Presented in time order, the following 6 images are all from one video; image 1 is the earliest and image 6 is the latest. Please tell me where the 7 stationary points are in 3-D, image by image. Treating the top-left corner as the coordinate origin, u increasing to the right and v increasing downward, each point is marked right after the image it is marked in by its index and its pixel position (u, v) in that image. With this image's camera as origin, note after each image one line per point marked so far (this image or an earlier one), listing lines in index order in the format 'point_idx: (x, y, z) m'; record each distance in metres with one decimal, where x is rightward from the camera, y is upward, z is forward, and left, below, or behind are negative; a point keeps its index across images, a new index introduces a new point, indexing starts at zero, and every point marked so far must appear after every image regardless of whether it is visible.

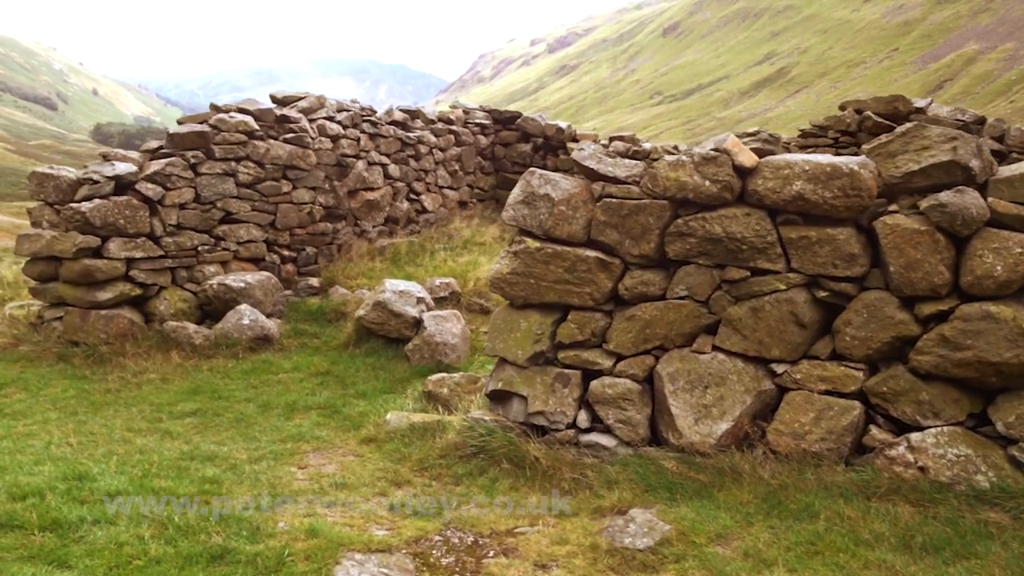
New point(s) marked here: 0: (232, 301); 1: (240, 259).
0: (-3.0, -0.1, +8.6) m
1: (-3.1, +0.3, +9.3) m
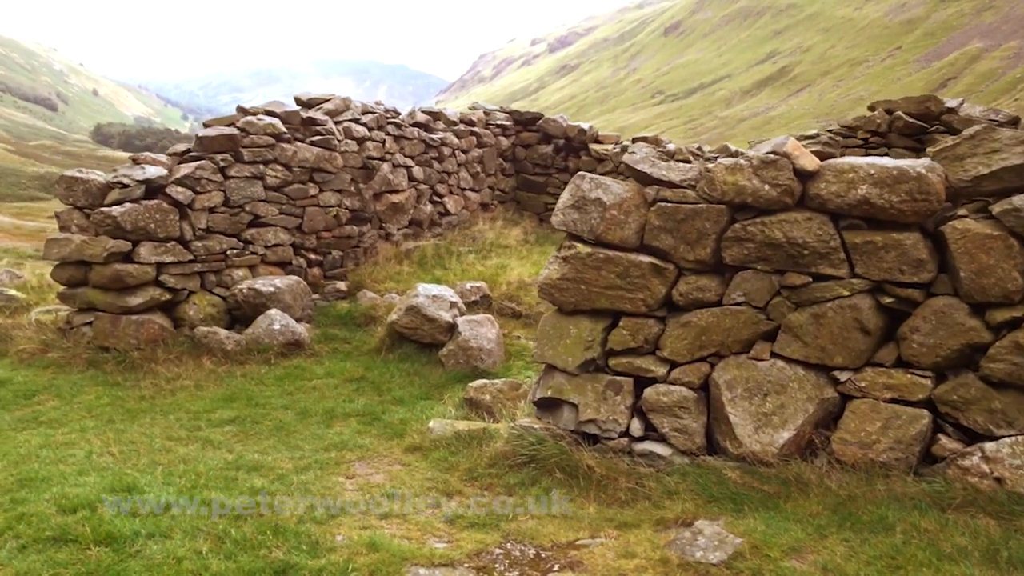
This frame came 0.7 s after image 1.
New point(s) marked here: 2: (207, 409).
0: (-2.6, -0.2, +8.5) m
1: (-2.8, +0.3, +9.2) m
2: (-2.5, -1.0, +6.7) m
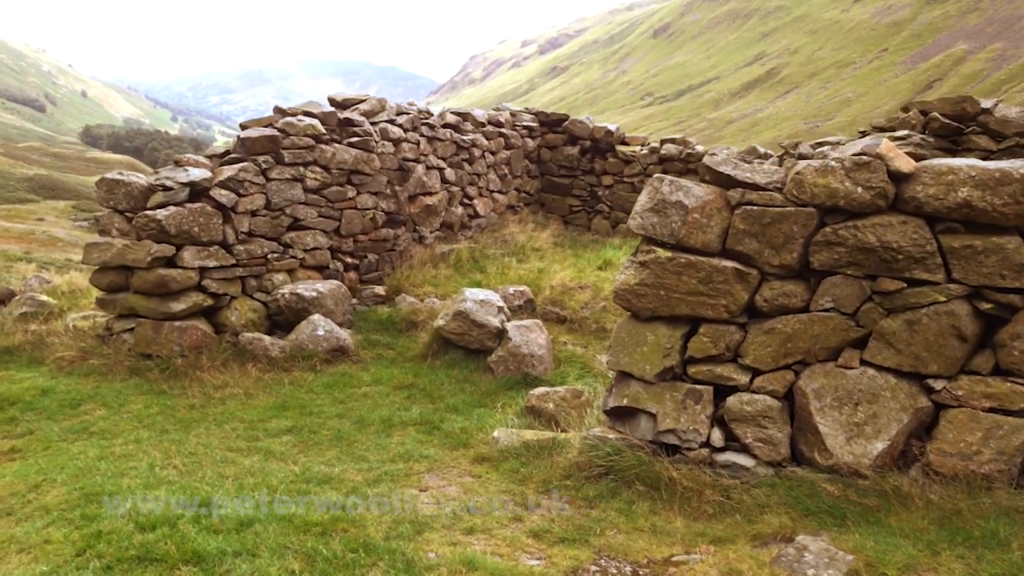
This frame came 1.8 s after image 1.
0: (-2.1, -0.2, +8.3) m
1: (-2.3, +0.2, +9.0) m
2: (-2.0, -1.1, +6.5) m
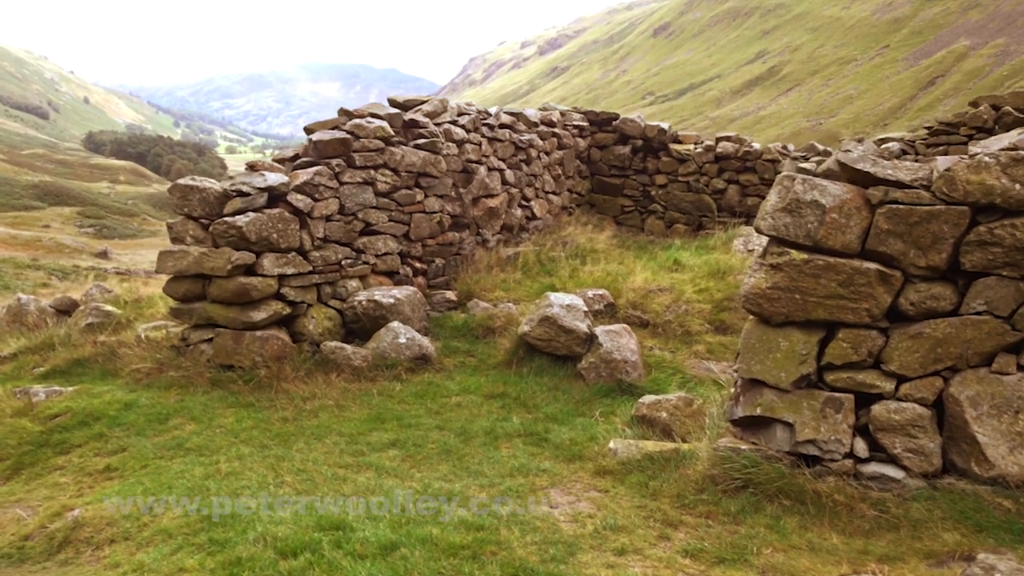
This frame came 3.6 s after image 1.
0: (-1.3, -0.3, +8.1) m
1: (-1.4, +0.2, +8.8) m
2: (-1.2, -1.1, +6.3) m
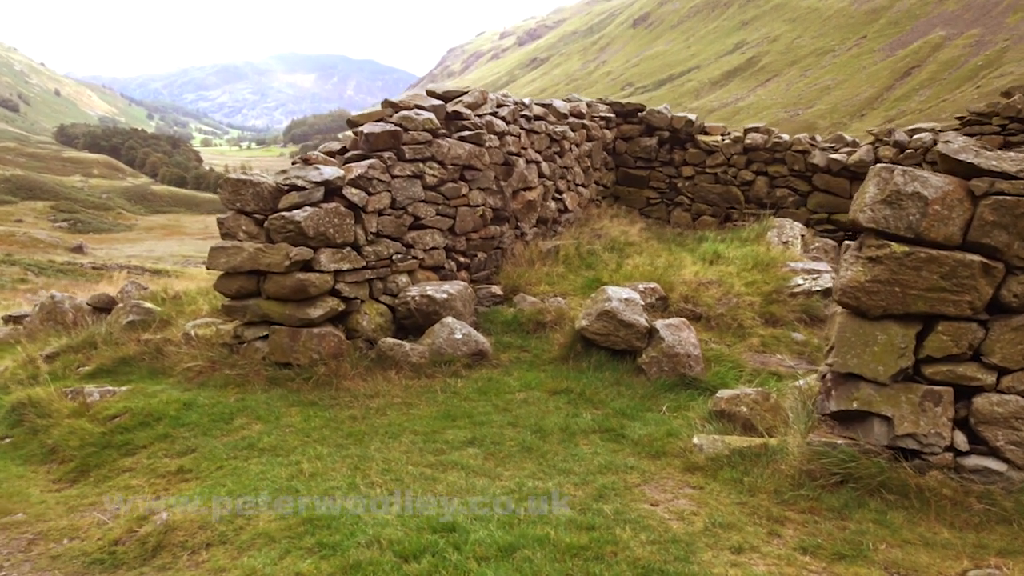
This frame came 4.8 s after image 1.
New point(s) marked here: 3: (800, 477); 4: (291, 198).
0: (-0.8, -0.2, +8.0) m
1: (-0.9, +0.2, +8.7) m
2: (-0.6, -1.1, +6.2) m
3: (+1.8, -1.2, +5.2) m
4: (-2.0, +0.8, +7.3) m
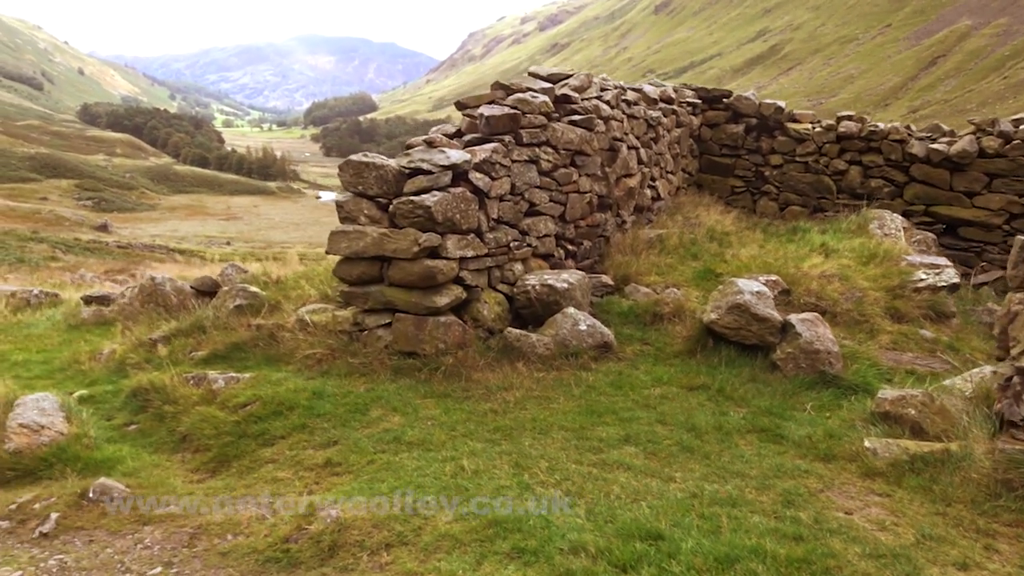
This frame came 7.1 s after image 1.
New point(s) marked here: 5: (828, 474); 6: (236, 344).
0: (+0.4, -0.1, +7.7) m
1: (+0.3, +0.3, +8.4) m
2: (+0.5, -1.0, +6.0) m
3: (+2.9, -1.2, +4.9) m
4: (-0.8, +0.9, +7.1) m
5: (+2.1, -1.2, +5.3) m
6: (-2.6, -0.5, +7.7) m
